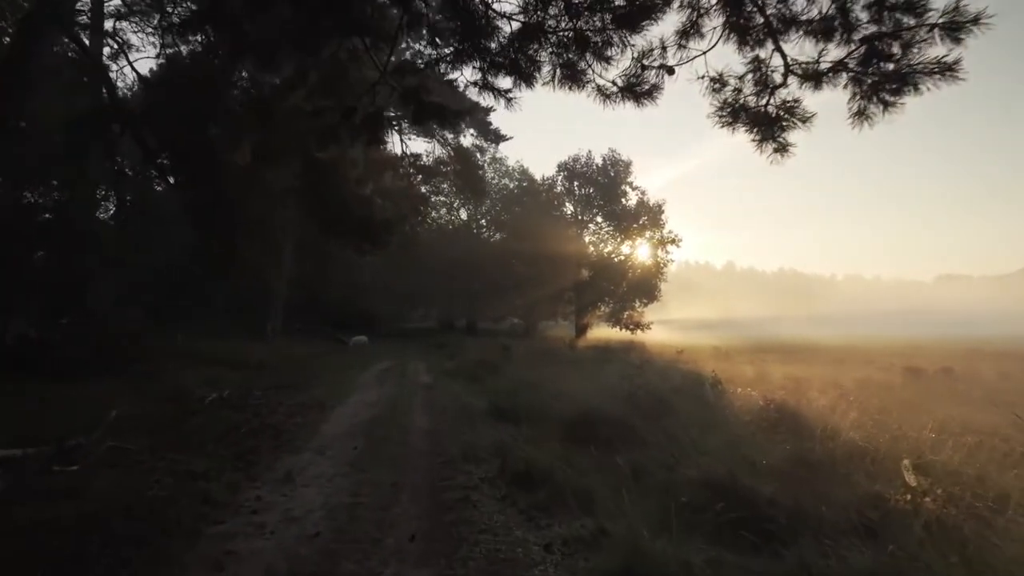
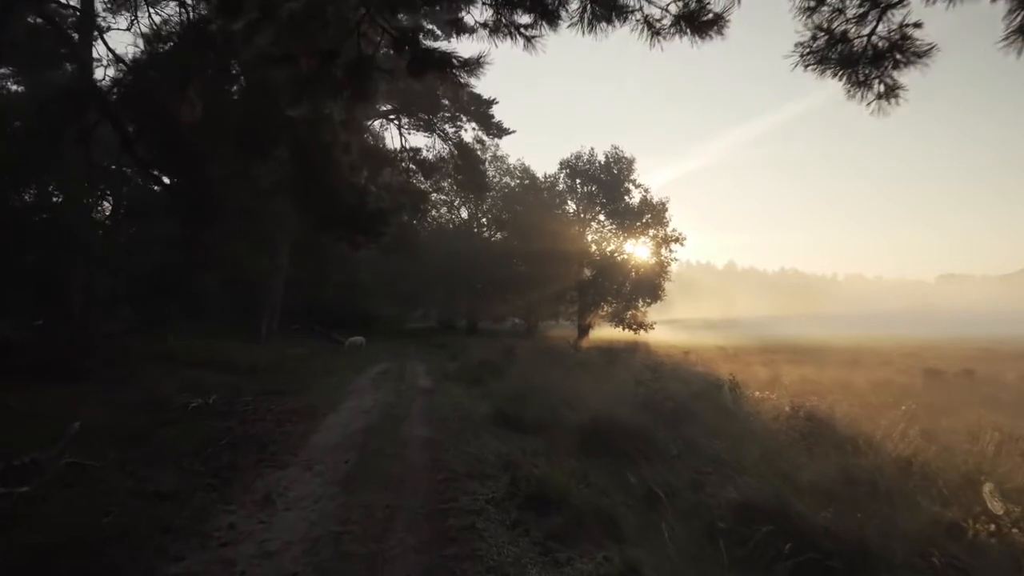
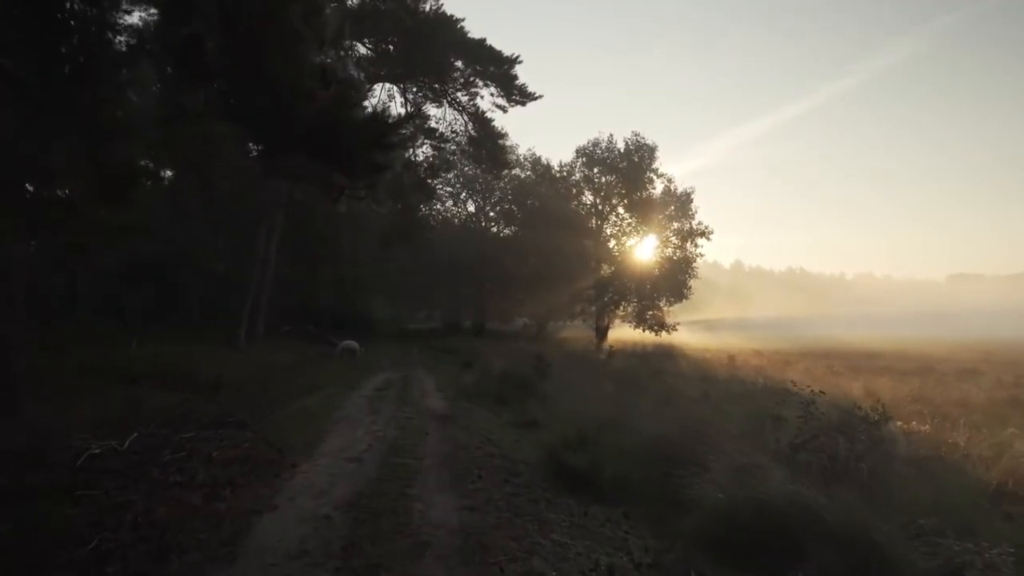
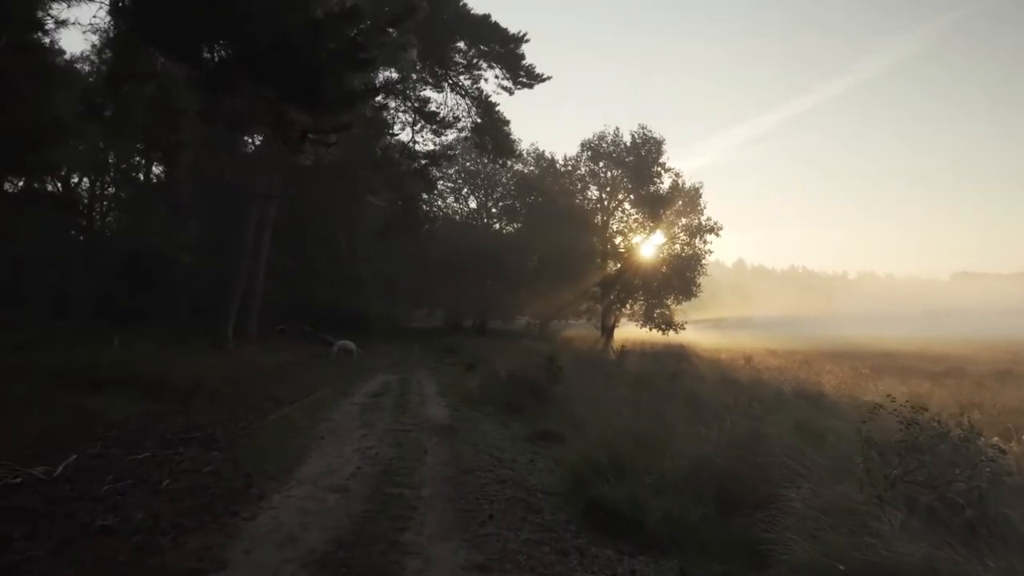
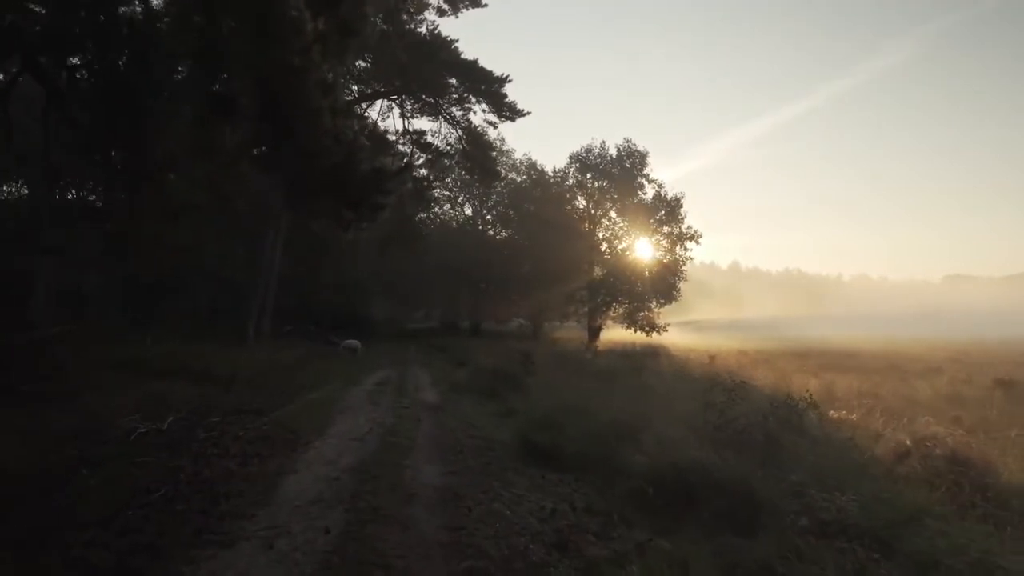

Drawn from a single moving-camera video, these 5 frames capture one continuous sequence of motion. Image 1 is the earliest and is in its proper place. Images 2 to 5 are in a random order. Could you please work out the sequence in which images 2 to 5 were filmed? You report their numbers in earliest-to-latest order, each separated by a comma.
2, 5, 3, 4
